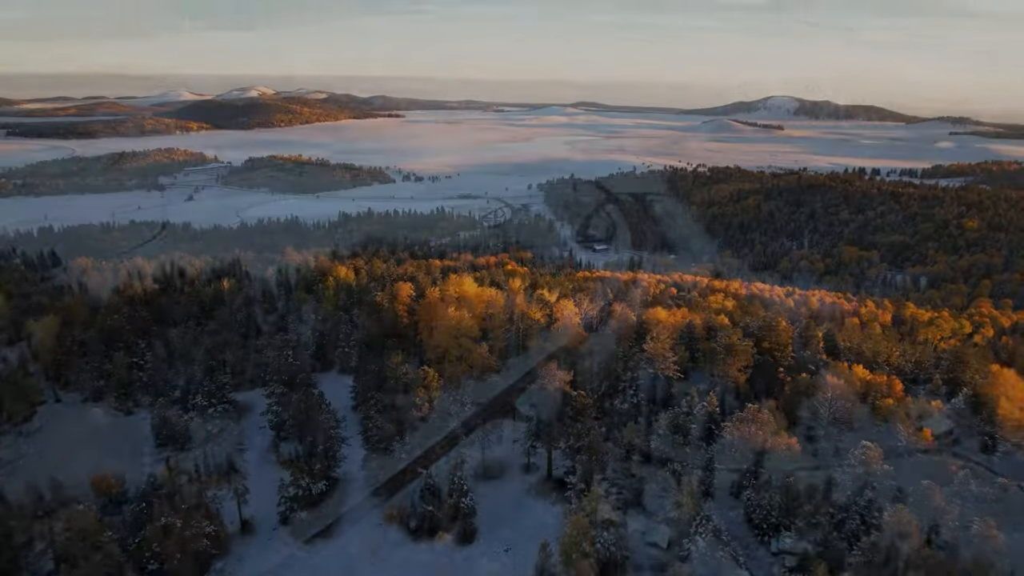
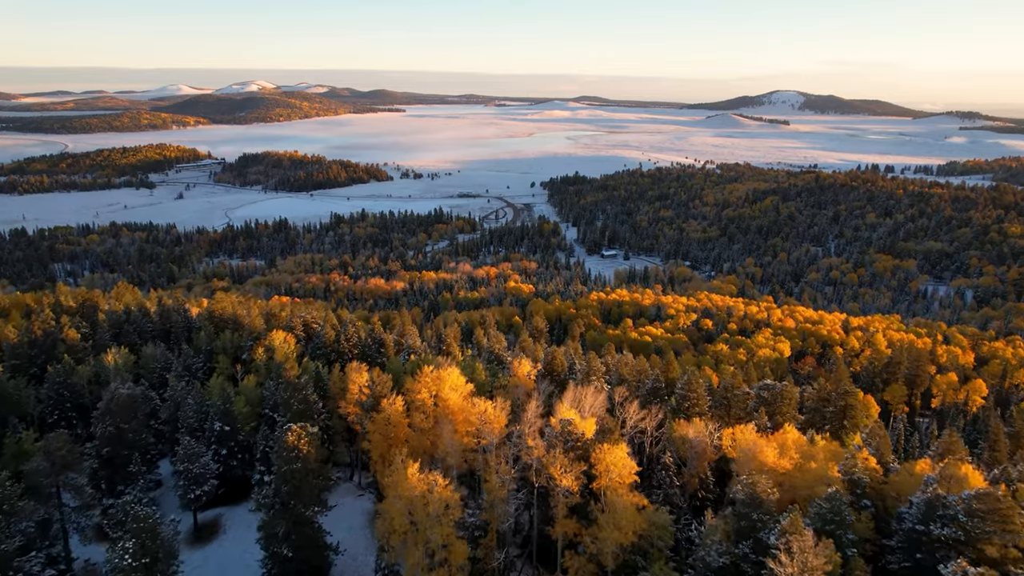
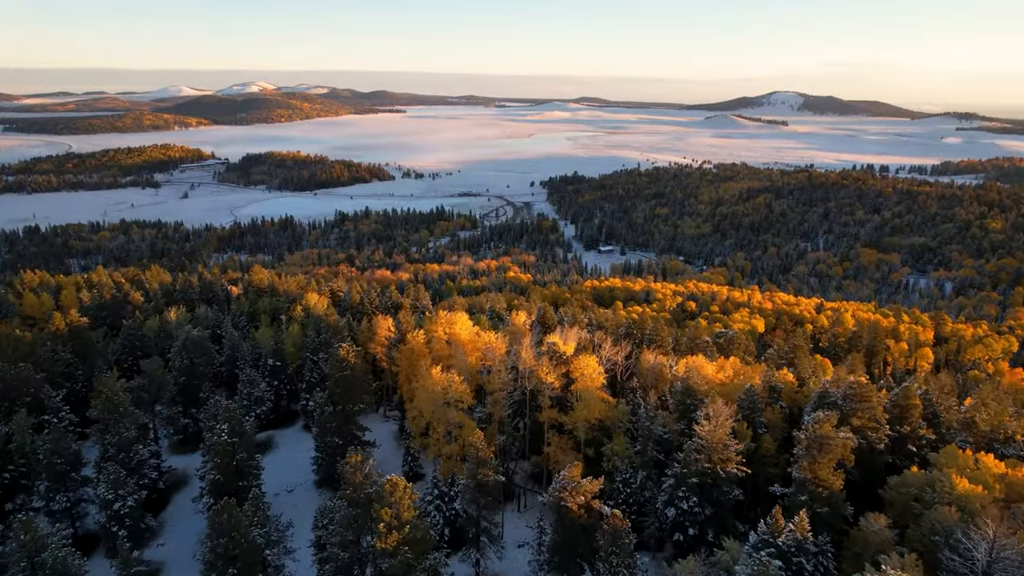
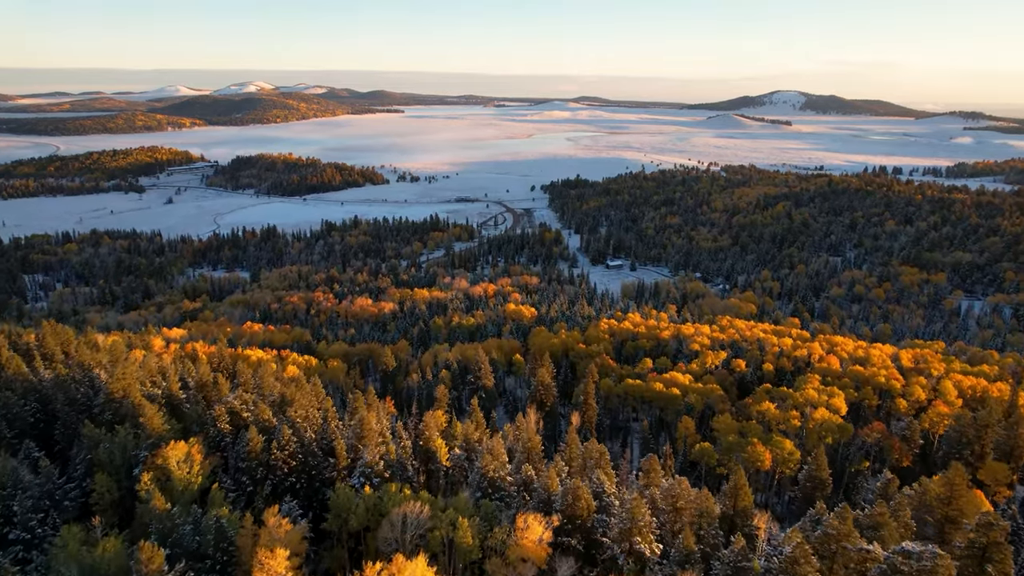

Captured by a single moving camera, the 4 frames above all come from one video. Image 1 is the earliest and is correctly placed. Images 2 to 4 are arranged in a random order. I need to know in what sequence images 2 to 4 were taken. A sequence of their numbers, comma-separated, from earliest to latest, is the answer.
3, 2, 4
